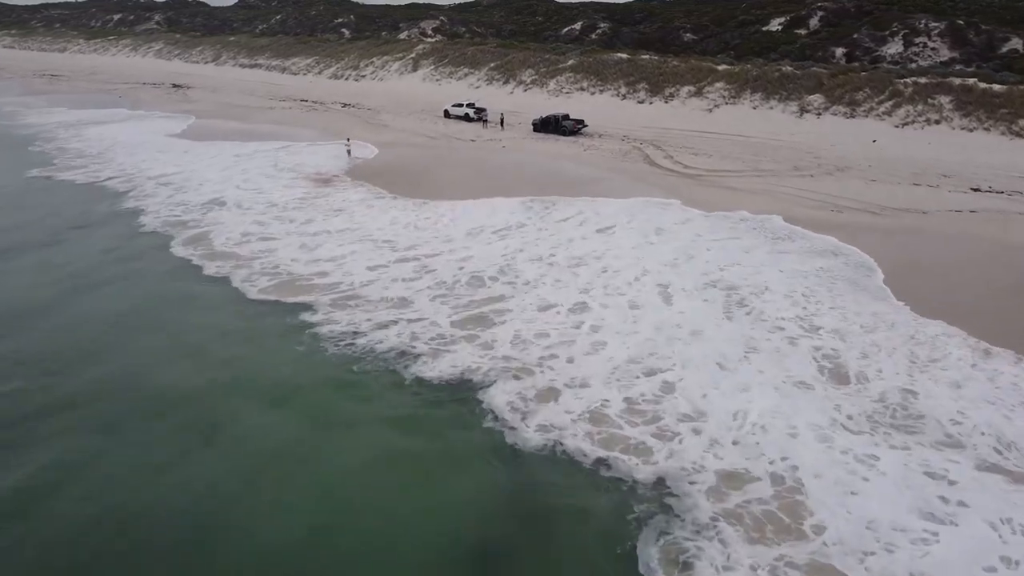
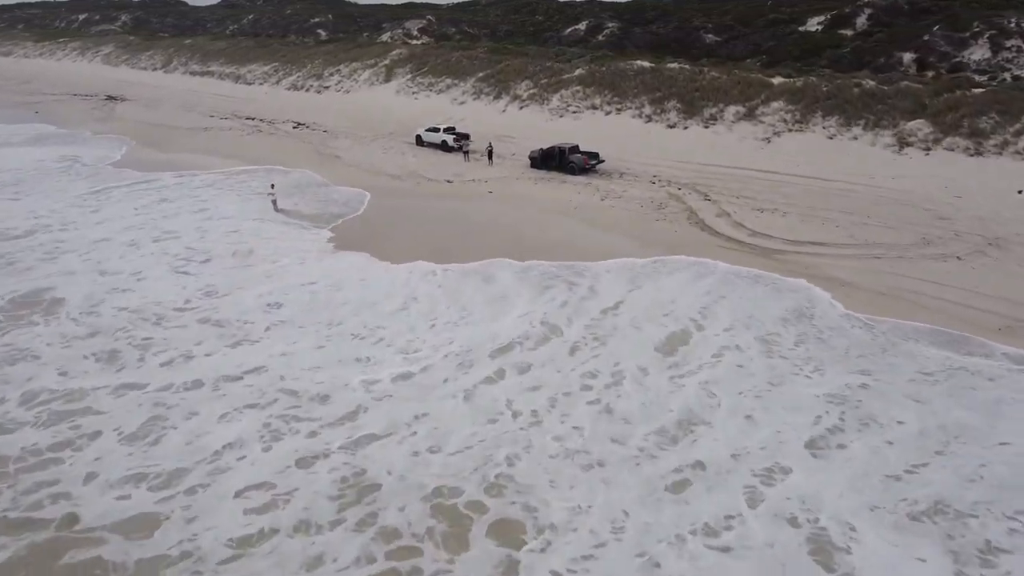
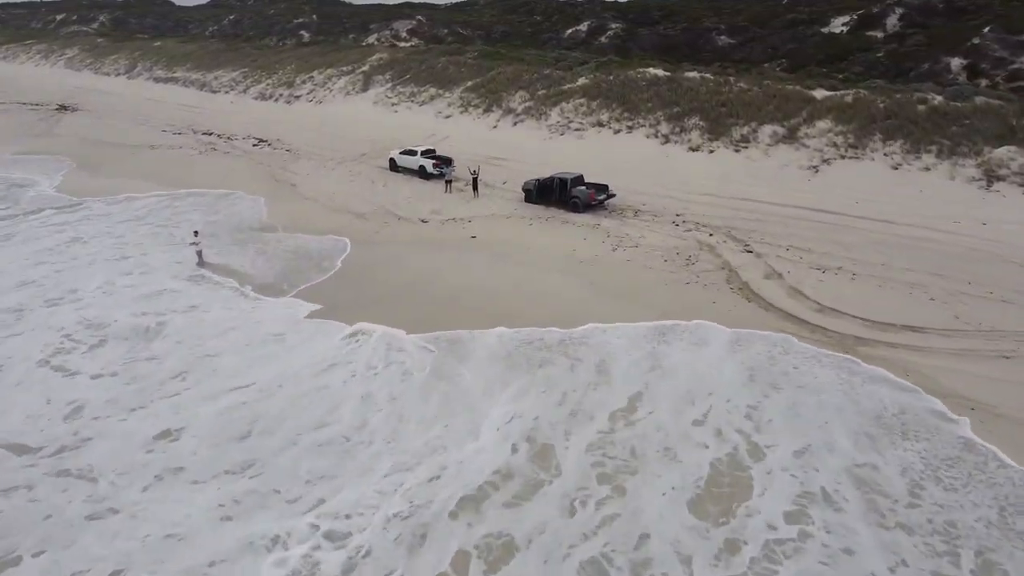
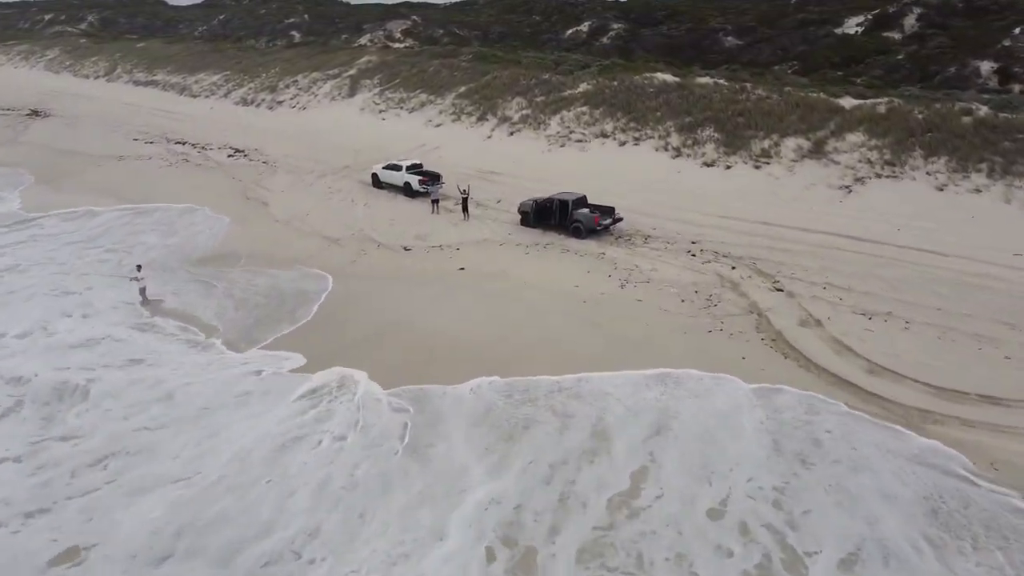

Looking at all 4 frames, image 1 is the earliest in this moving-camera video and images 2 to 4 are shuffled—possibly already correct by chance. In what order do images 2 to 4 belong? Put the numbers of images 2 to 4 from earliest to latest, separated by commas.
2, 3, 4
